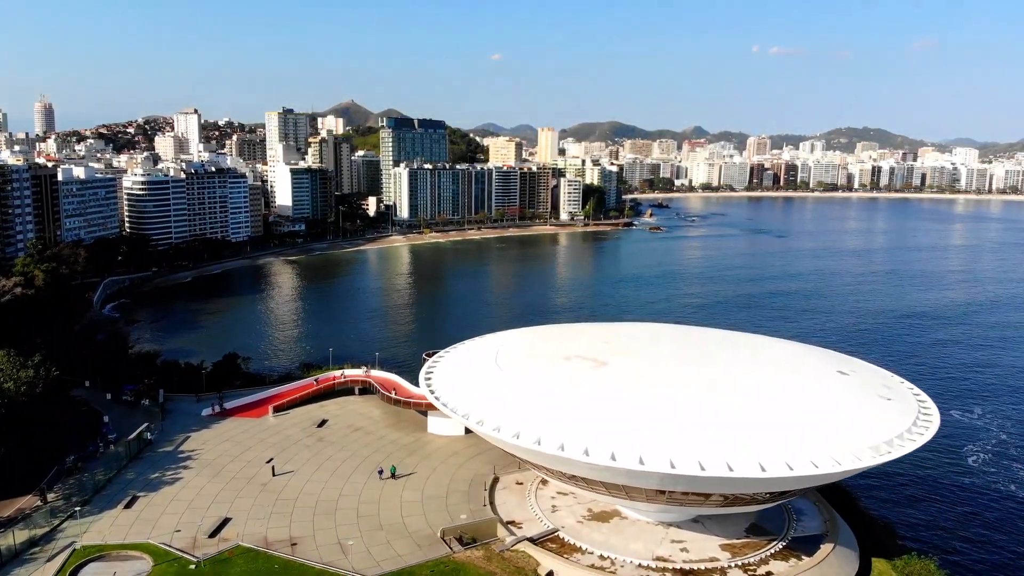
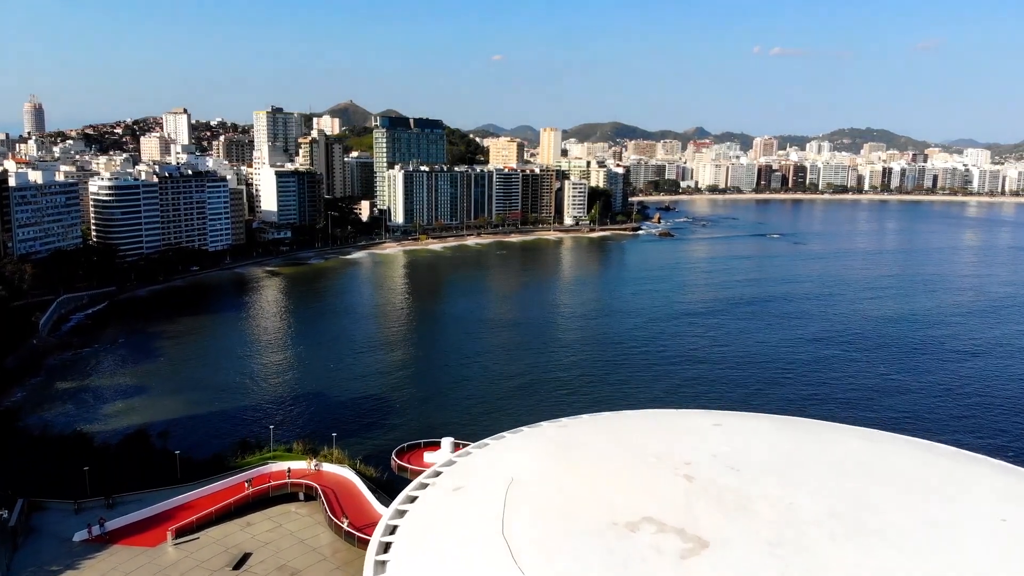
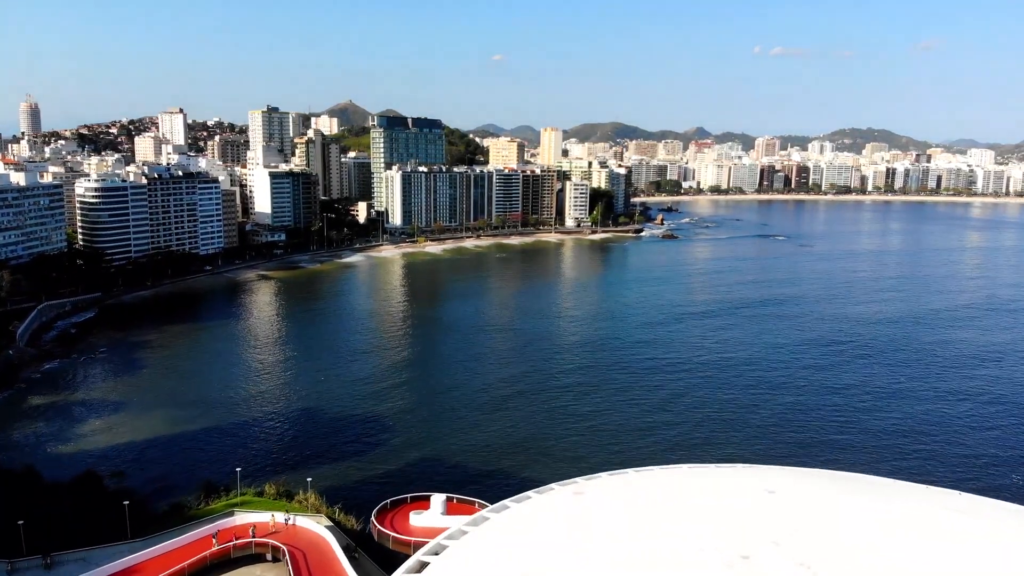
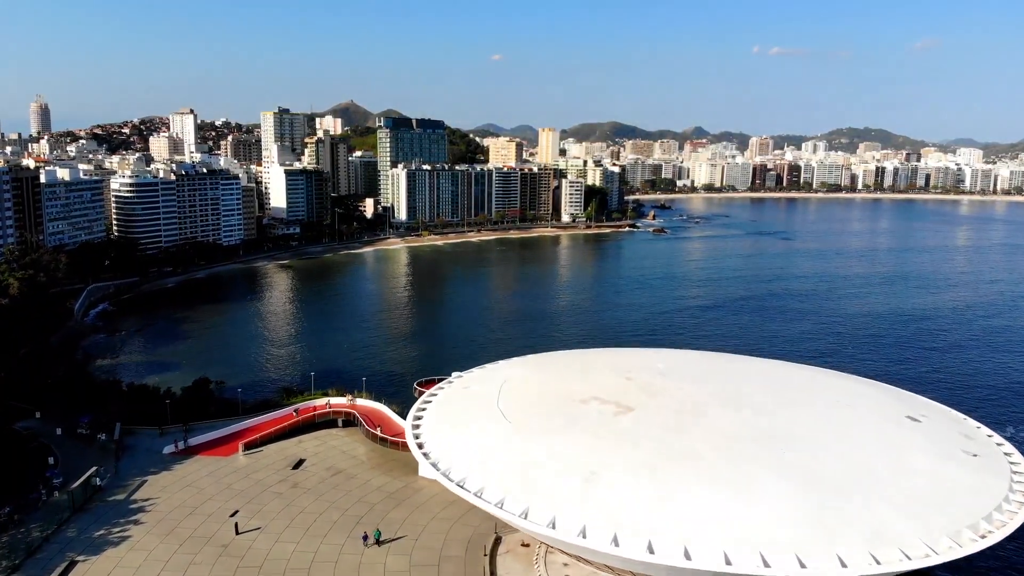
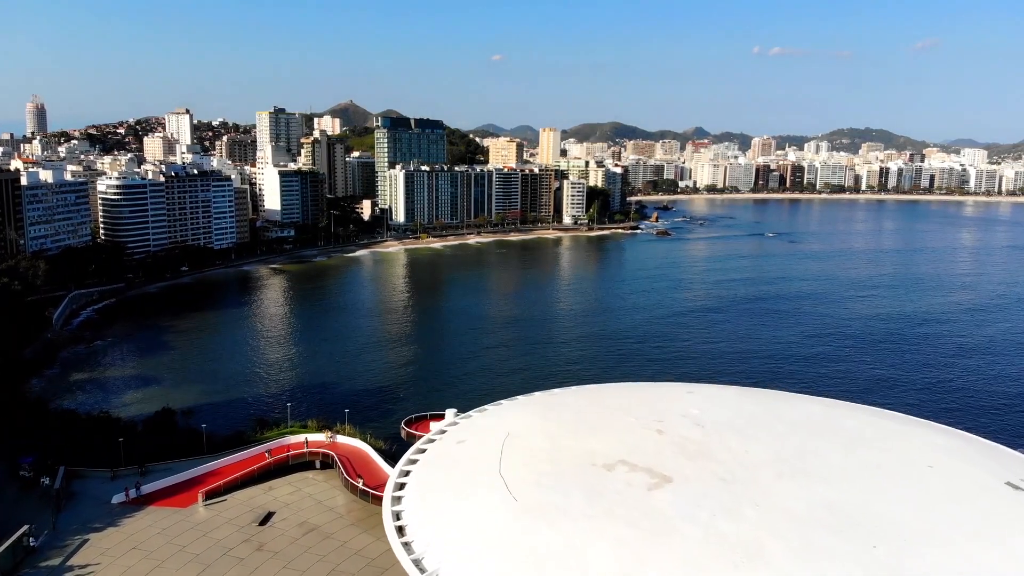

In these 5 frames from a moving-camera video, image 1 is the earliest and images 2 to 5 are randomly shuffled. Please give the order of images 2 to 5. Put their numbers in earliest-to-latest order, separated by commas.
4, 5, 2, 3
